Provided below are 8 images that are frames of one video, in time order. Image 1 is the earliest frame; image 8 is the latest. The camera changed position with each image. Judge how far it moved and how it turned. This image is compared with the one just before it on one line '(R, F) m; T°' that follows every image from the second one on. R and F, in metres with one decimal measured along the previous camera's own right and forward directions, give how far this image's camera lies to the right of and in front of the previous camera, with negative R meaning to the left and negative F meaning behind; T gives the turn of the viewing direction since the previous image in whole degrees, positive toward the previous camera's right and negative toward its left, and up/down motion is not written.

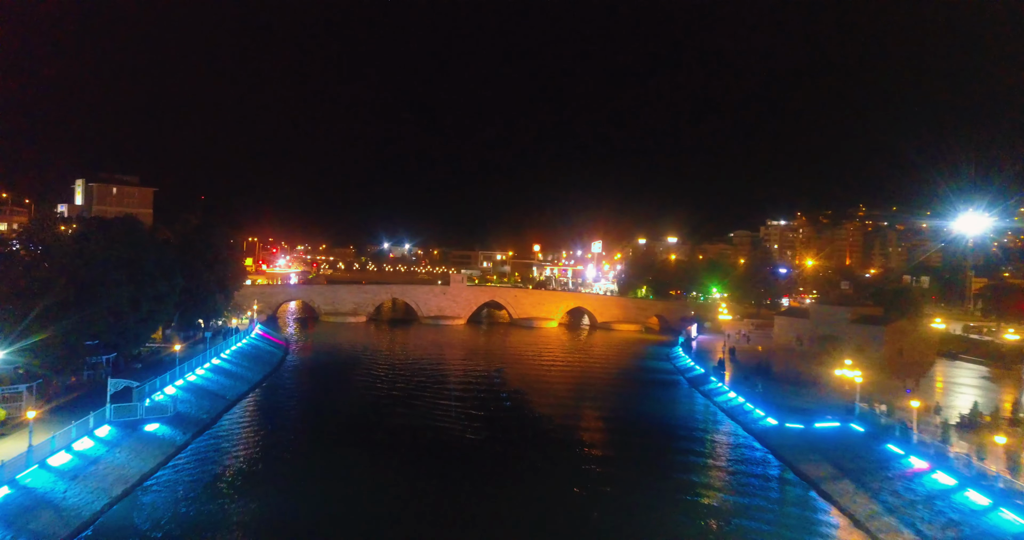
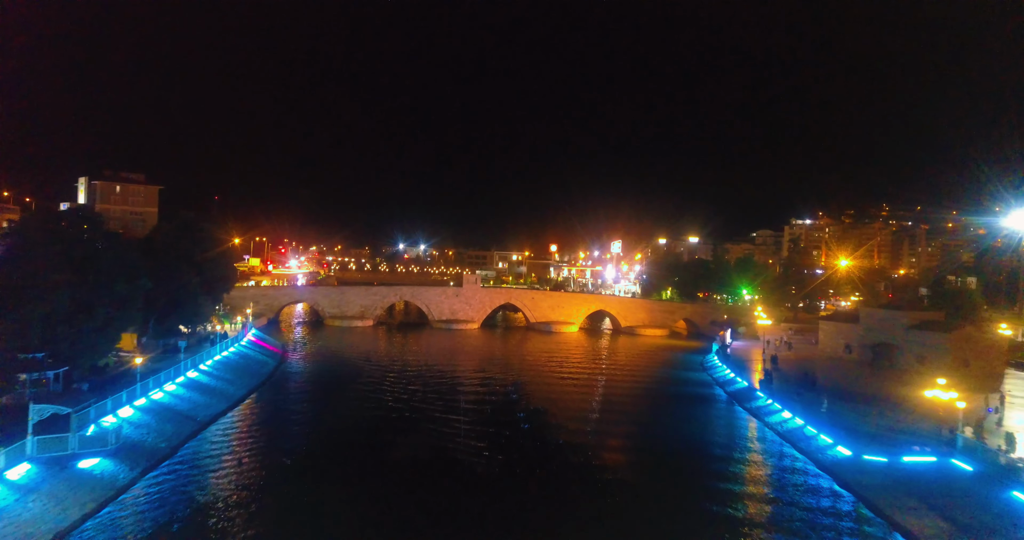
(-0.1, +3.3) m; -1°
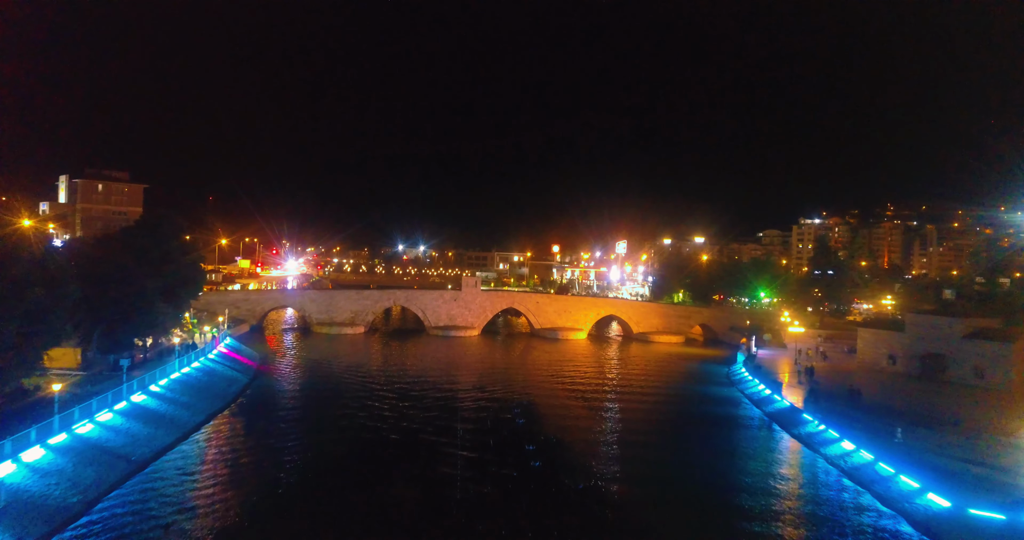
(-0.2, +3.5) m; 0°
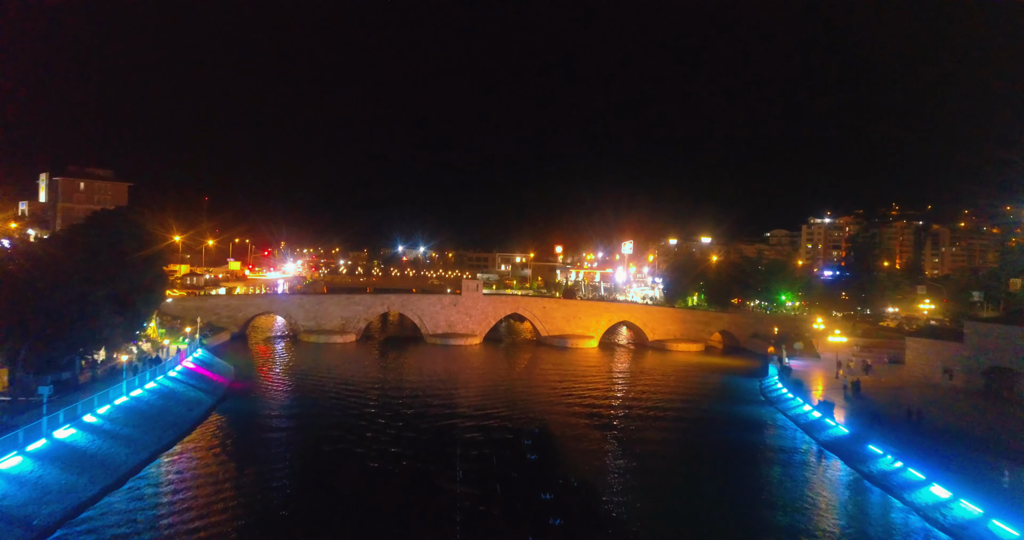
(-0.3, +3.4) m; 0°
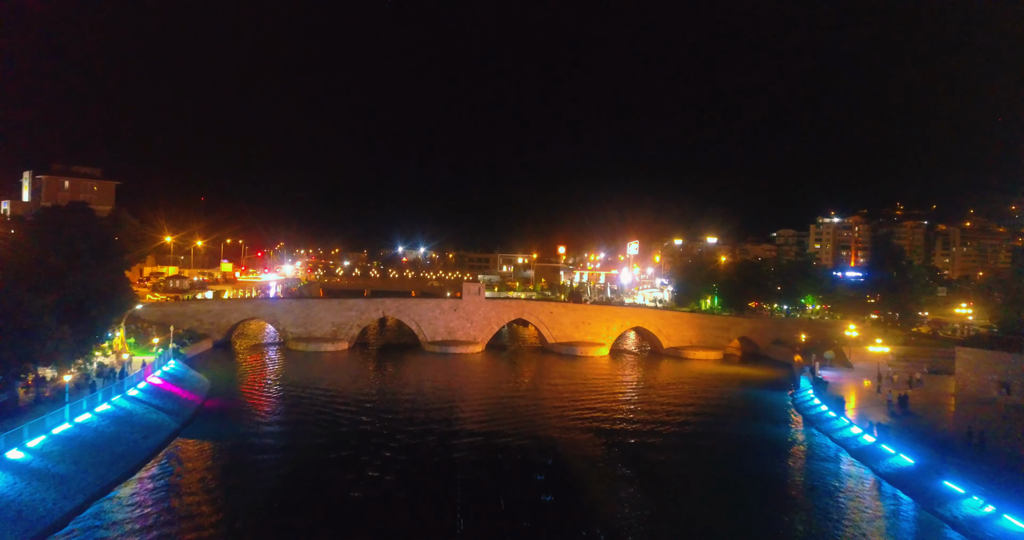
(-0.2, +2.7) m; 0°
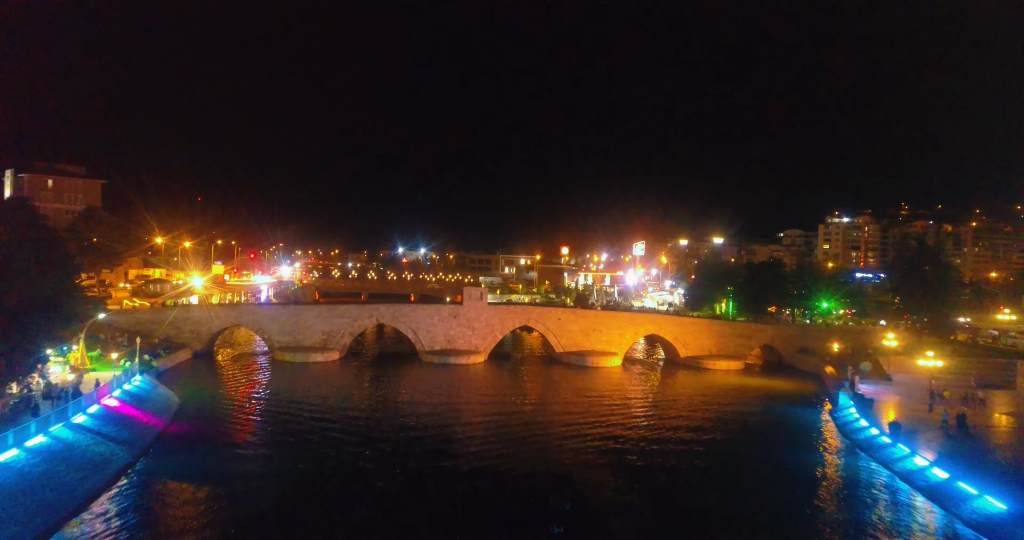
(-0.2, +2.8) m; 0°
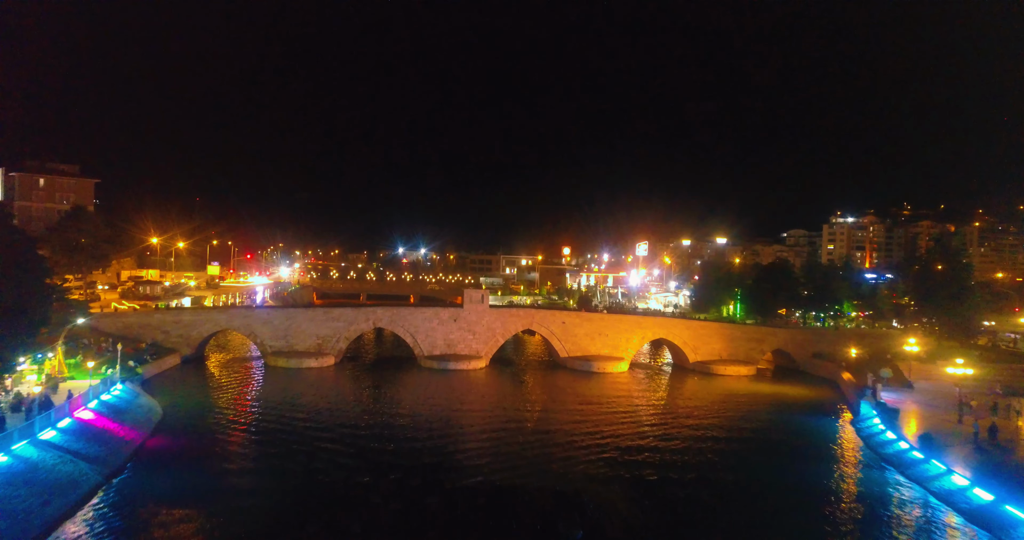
(-0.1, +1.3) m; 0°
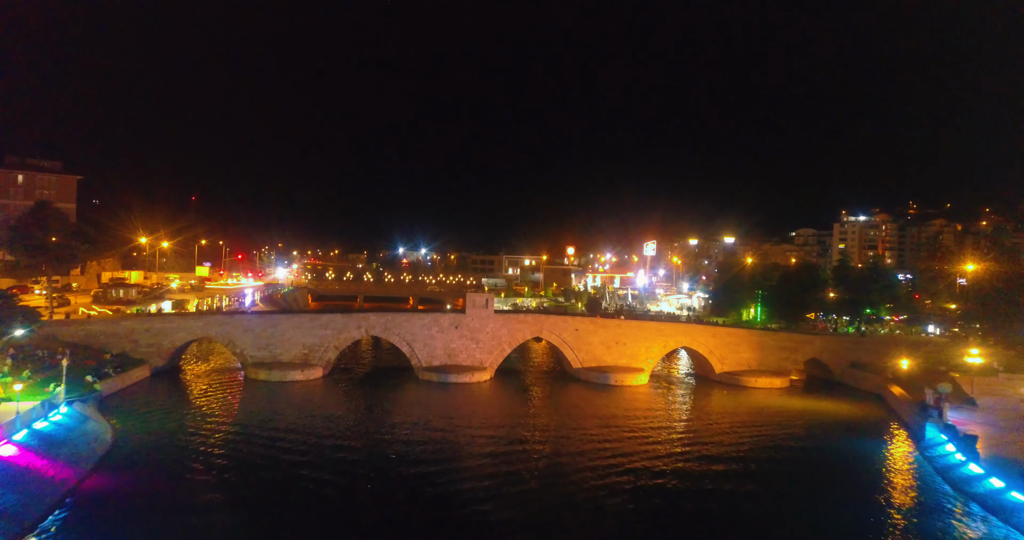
(-0.3, +3.2) m; 0°
